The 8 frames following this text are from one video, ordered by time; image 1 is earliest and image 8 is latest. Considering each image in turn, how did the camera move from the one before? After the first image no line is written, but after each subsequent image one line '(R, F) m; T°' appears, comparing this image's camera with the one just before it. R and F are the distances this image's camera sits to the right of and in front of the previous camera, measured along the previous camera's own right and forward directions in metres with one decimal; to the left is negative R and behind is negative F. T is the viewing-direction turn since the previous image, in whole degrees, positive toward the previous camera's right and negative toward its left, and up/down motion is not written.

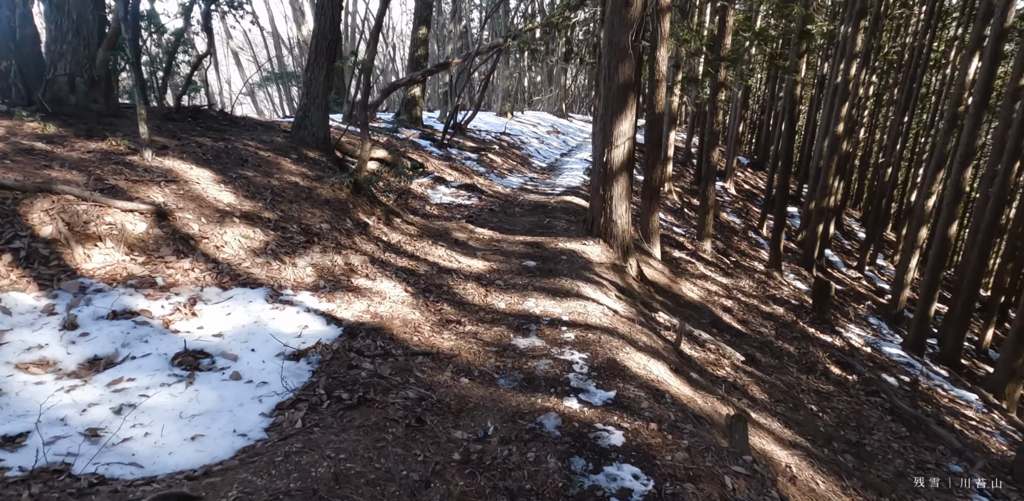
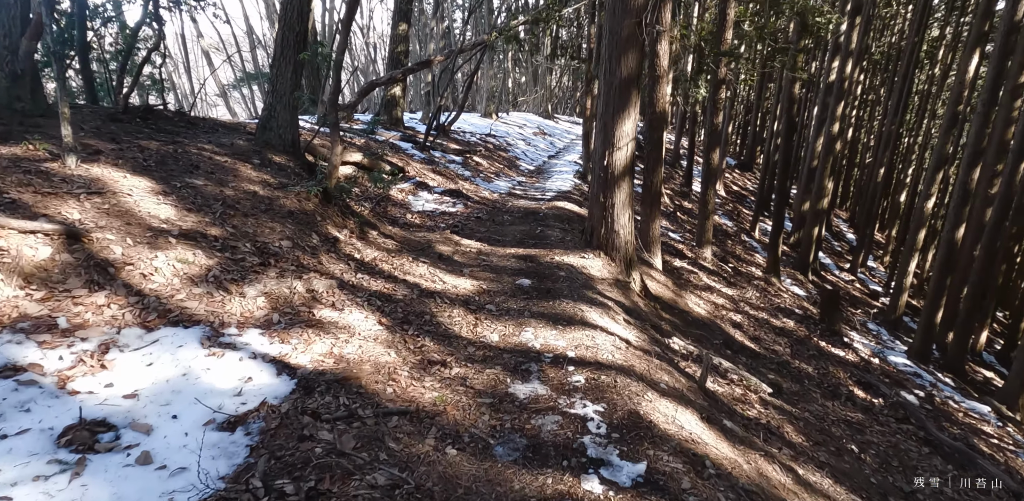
(-0.1, +1.1) m; +1°
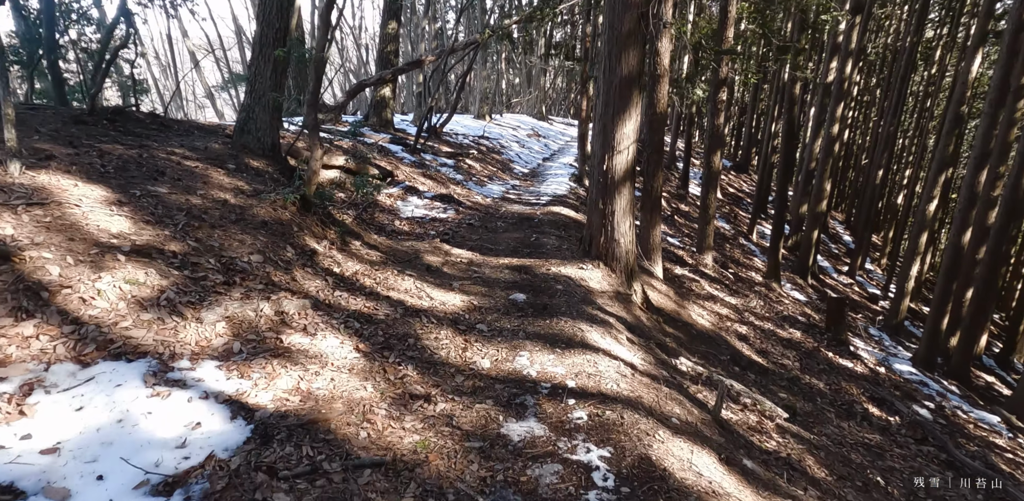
(0.0, +0.6) m; +1°
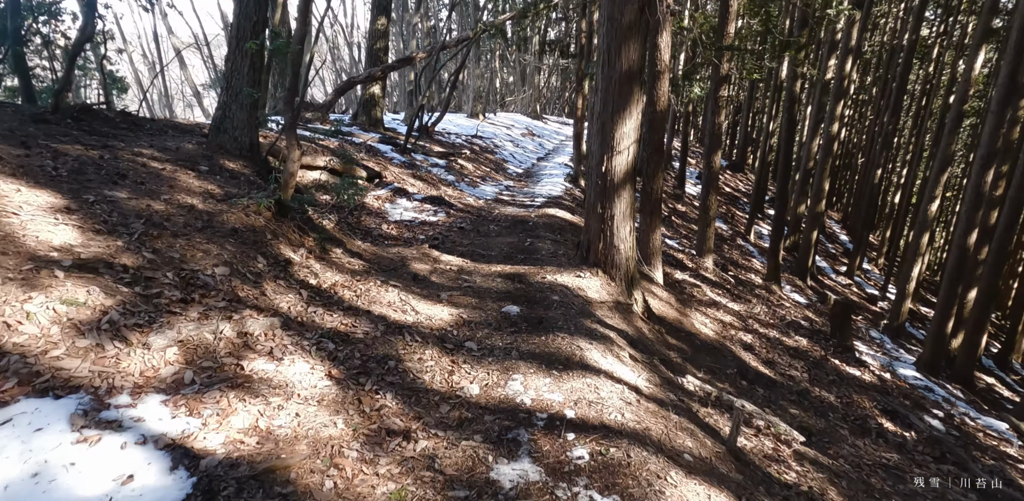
(0.0, +0.5) m; 0°
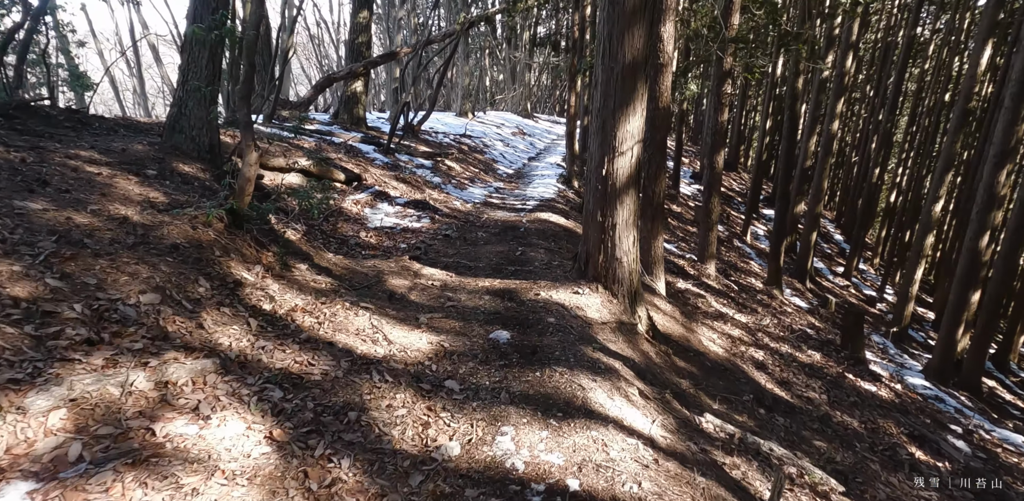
(0.0, +0.9) m; +1°
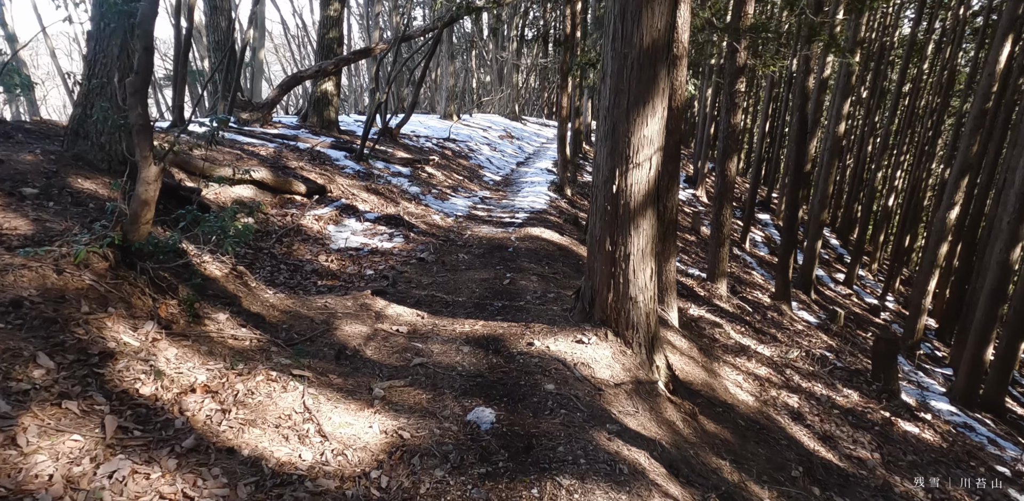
(0.0, +1.5) m; +1°
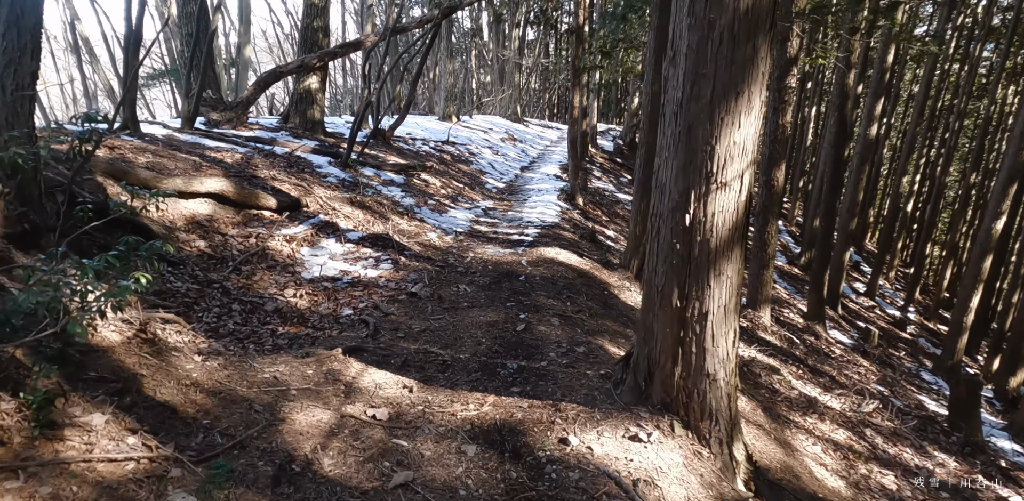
(-0.2, +1.7) m; 0°
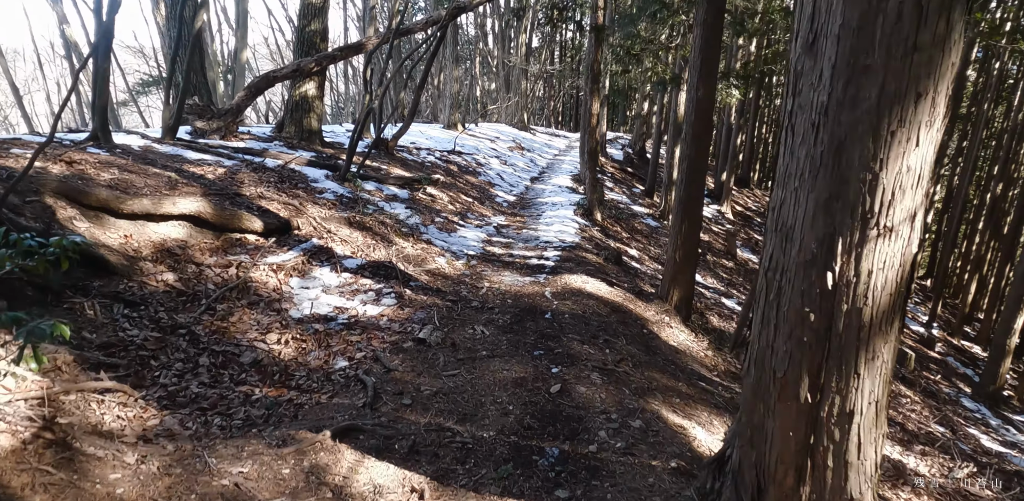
(-0.2, +1.2) m; 0°
